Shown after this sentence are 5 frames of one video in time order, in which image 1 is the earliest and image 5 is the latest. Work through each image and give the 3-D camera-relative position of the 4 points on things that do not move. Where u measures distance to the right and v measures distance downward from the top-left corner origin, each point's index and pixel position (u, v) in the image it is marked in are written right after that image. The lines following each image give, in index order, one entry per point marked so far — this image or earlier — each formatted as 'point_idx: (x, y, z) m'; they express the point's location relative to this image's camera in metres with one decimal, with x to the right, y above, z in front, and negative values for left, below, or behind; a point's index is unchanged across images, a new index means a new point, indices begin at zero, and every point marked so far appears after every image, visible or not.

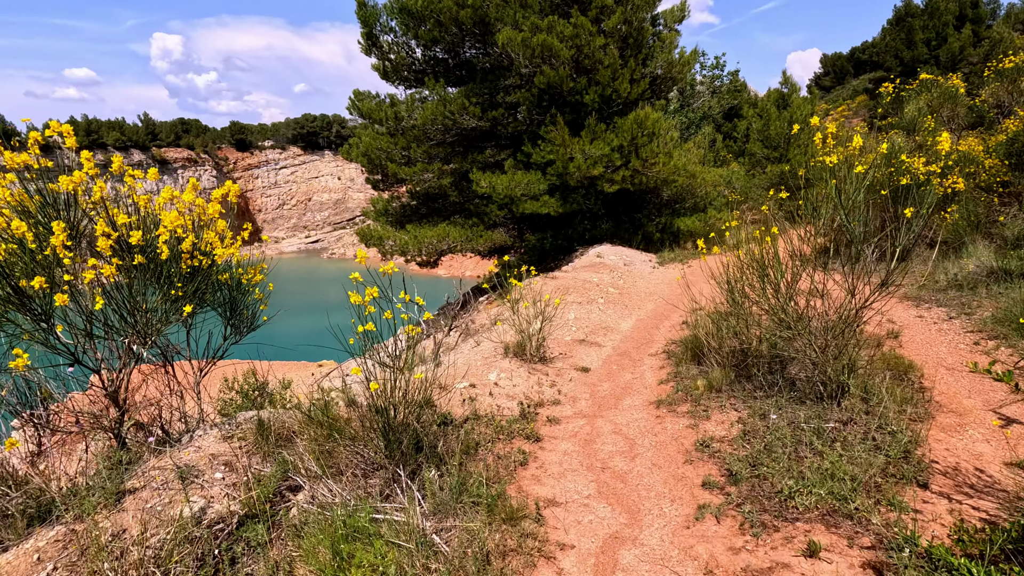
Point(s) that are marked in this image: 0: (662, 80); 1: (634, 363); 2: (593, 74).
0: (+3.4, +4.6, +13.2) m
1: (+1.3, -0.8, +6.5) m
2: (+1.7, +4.5, +12.4) m
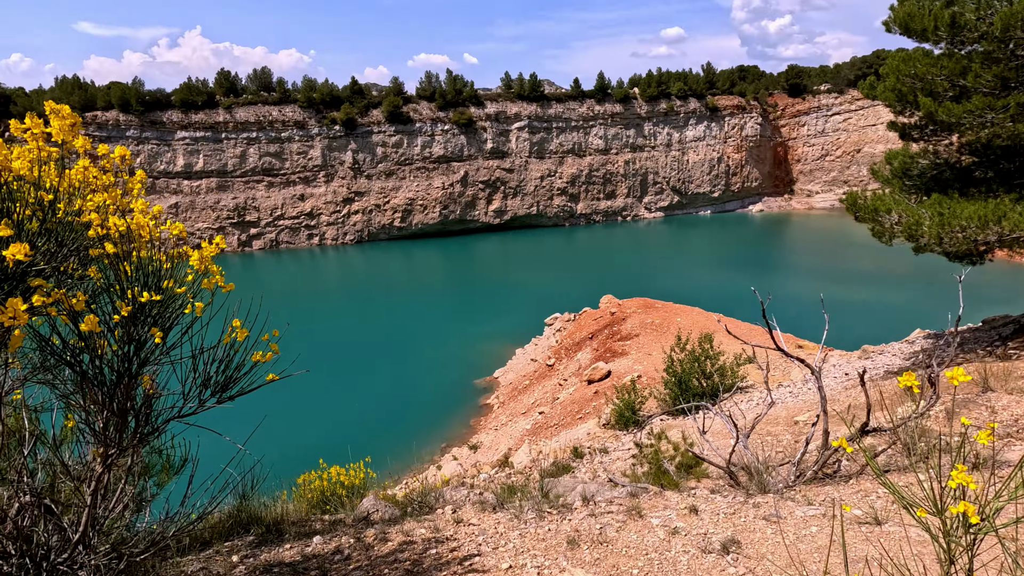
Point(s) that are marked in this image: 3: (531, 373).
0: (+9.7, +3.2, +3.7) m
1: (+2.6, -1.6, +1.8) m
2: (+8.1, +3.4, +4.5) m
3: (+0.3, -1.4, +9.5) m
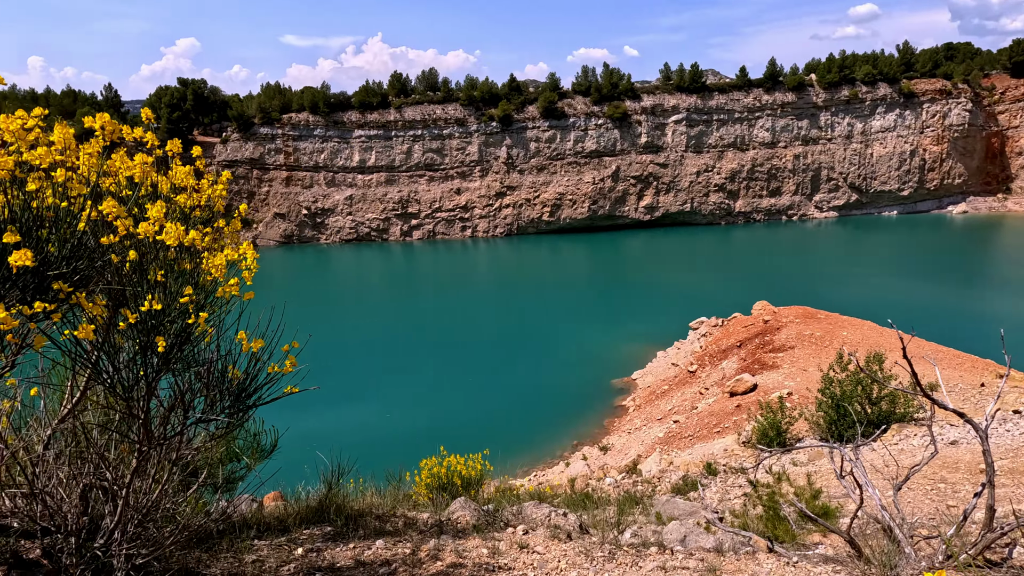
0: (+10.4, +2.6, +1.1) m
1: (+2.7, -1.8, +1.0) m
2: (+8.9, +2.9, +2.2) m
3: (+2.5, -1.4, +9.1) m
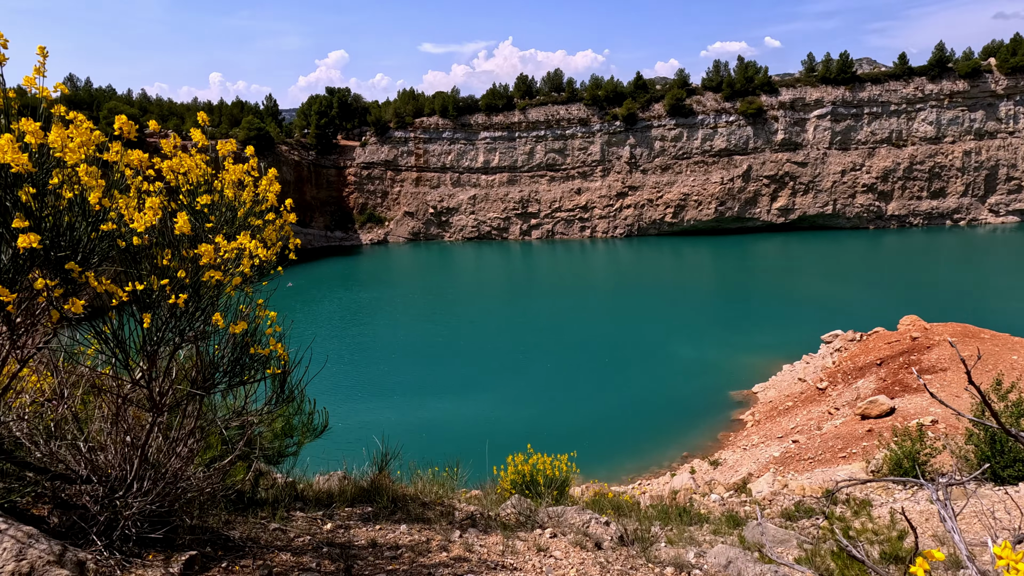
0: (+10.3, +2.3, -1.1) m
1: (+2.7, -1.9, +0.5) m
2: (+9.2, +2.6, +0.3) m
3: (+4.1, -1.5, +8.4) m
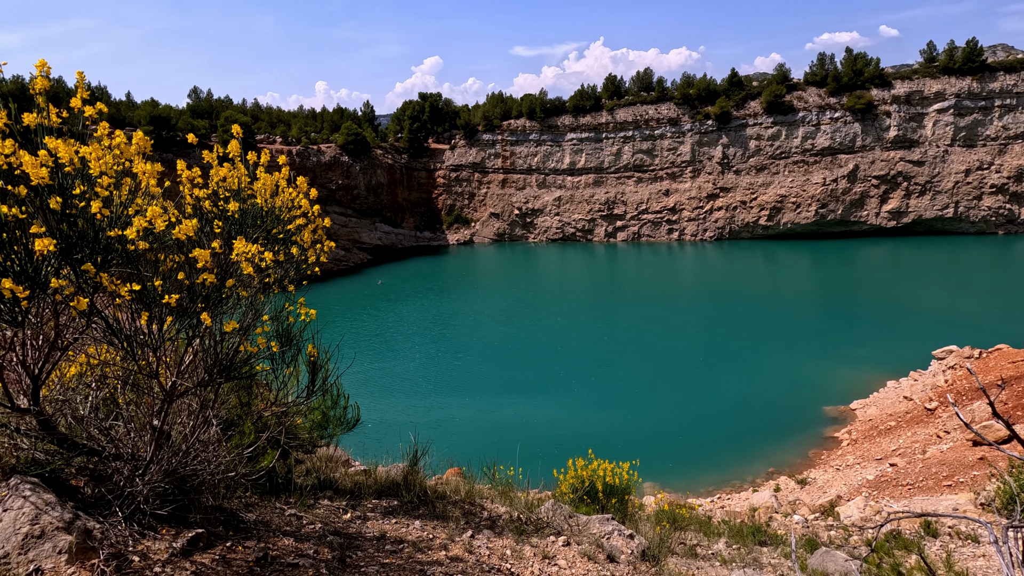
0: (+10.0, +2.0, -2.6) m
1: (+2.5, -2.0, +0.1) m
2: (+9.1, +2.4, -1.0) m
3: (+5.1, -1.7, +7.7) m
